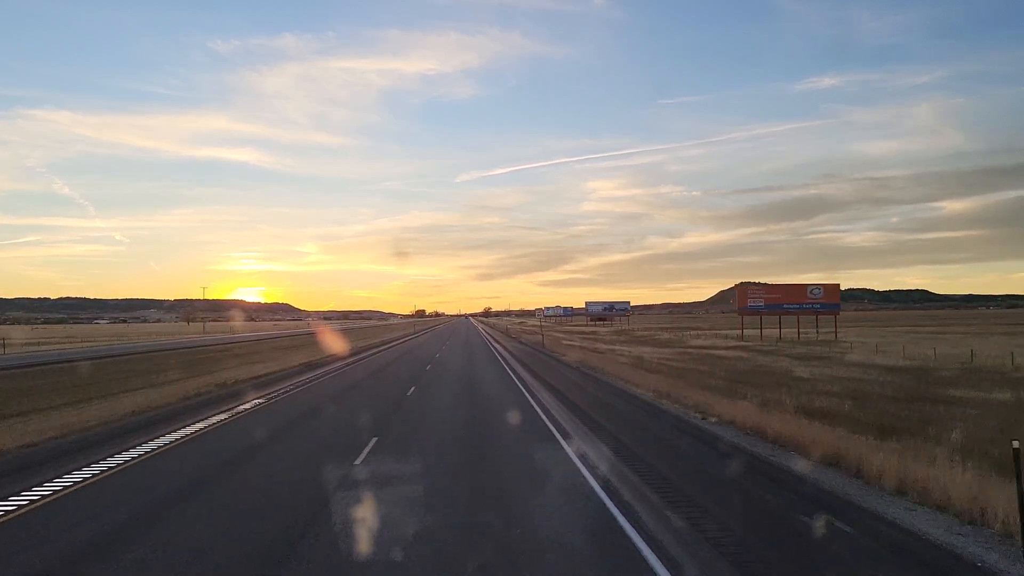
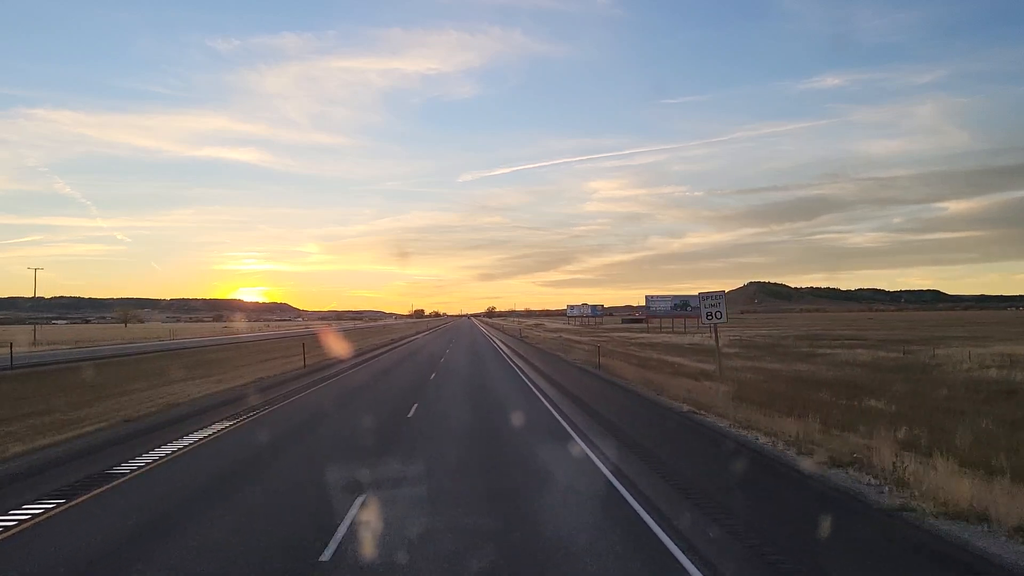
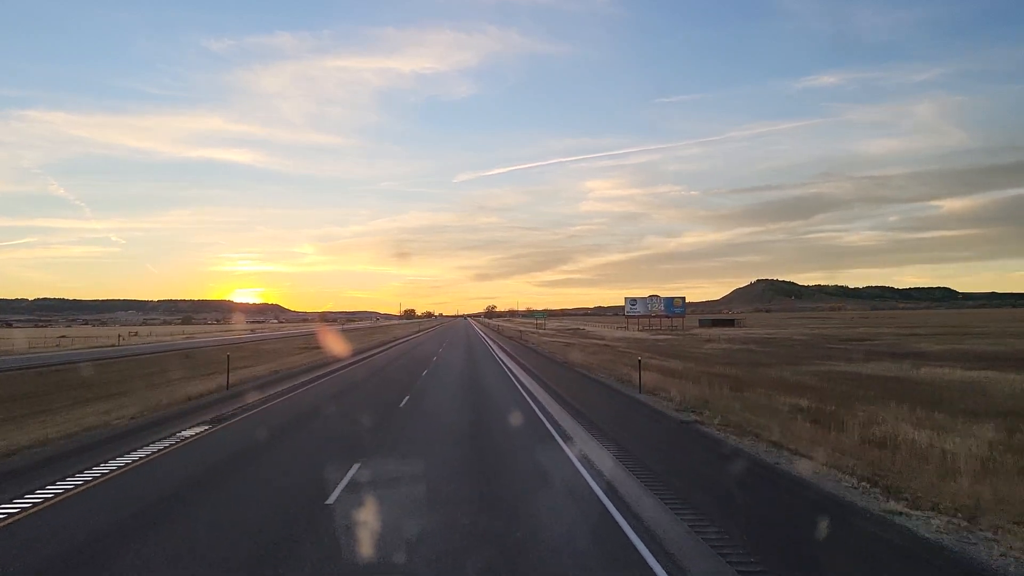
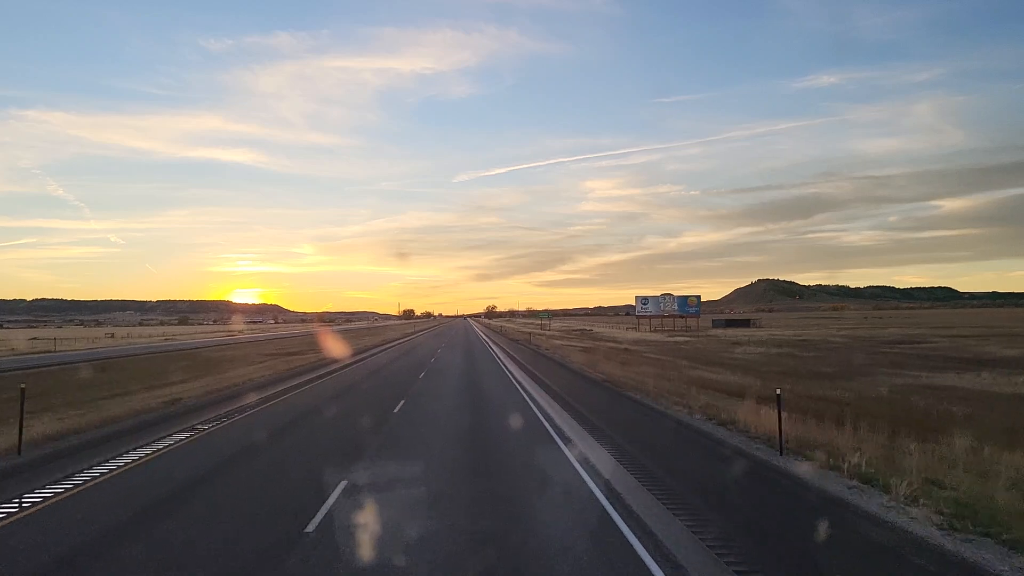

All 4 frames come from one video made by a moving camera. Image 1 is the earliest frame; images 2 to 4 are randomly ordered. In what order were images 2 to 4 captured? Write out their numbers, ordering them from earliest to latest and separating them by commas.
2, 3, 4
